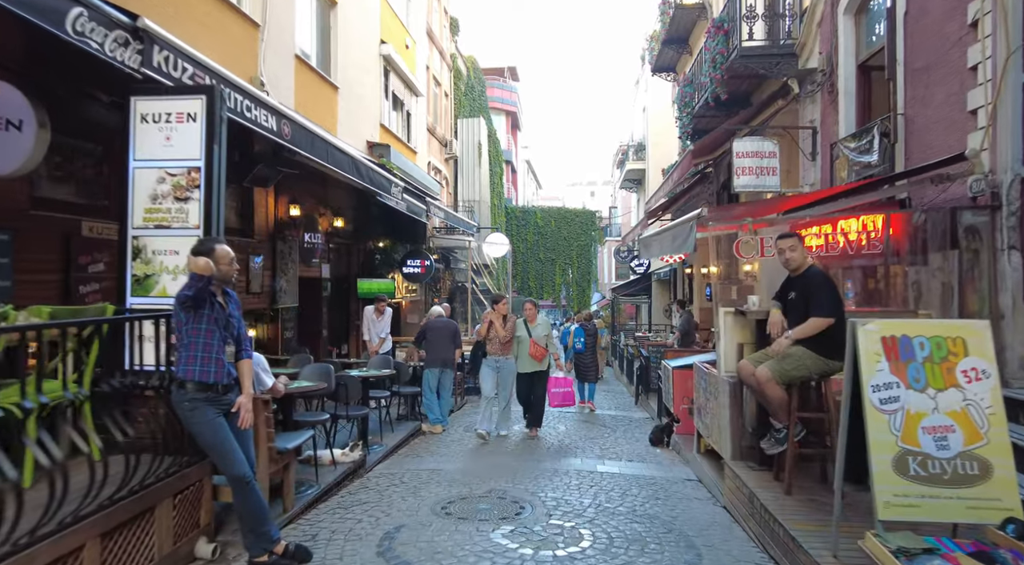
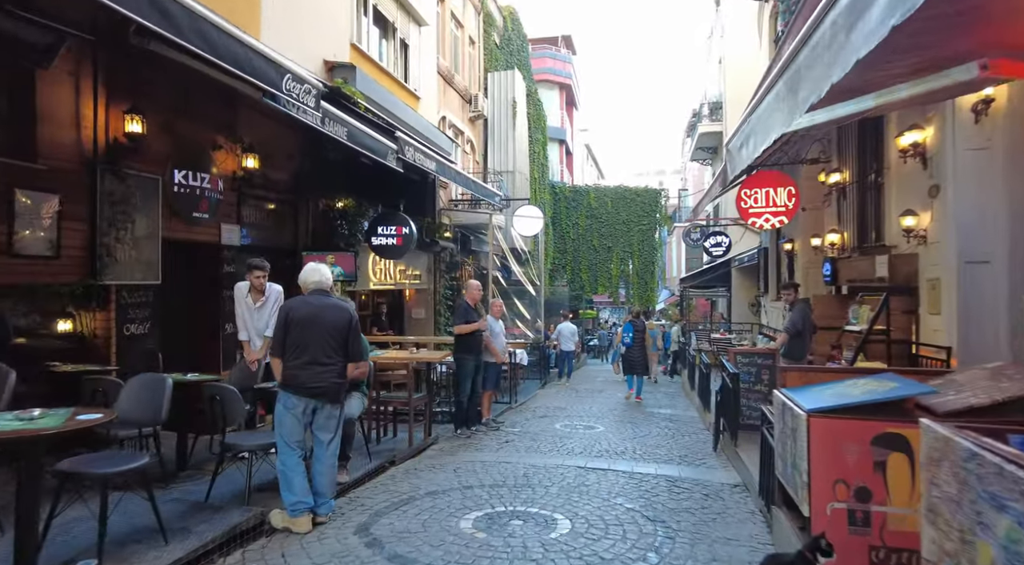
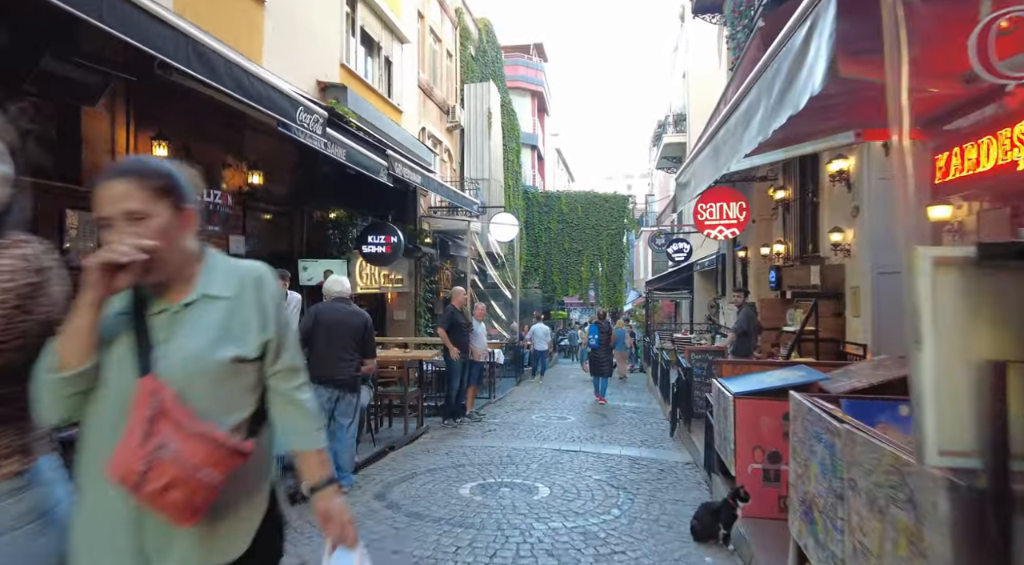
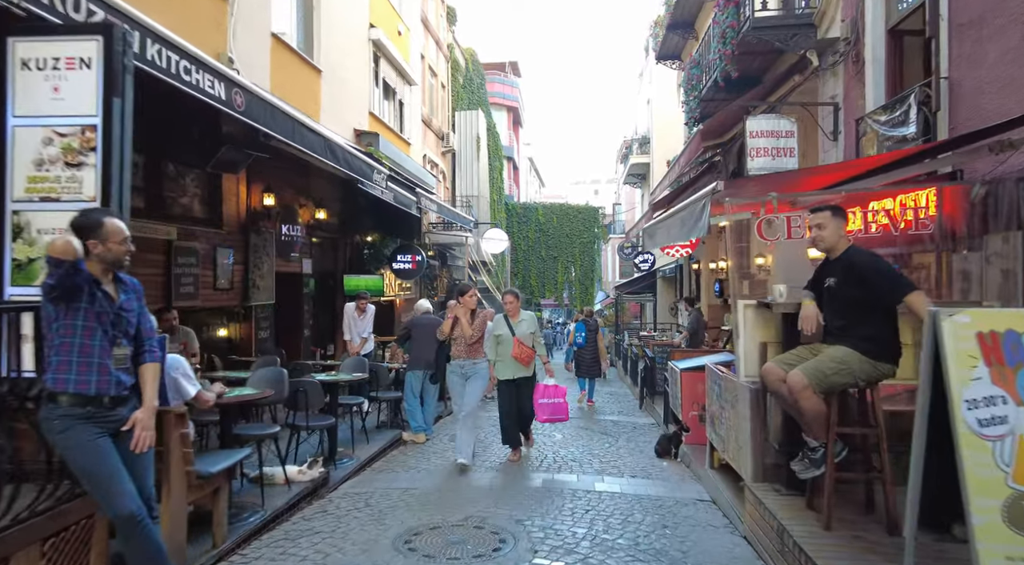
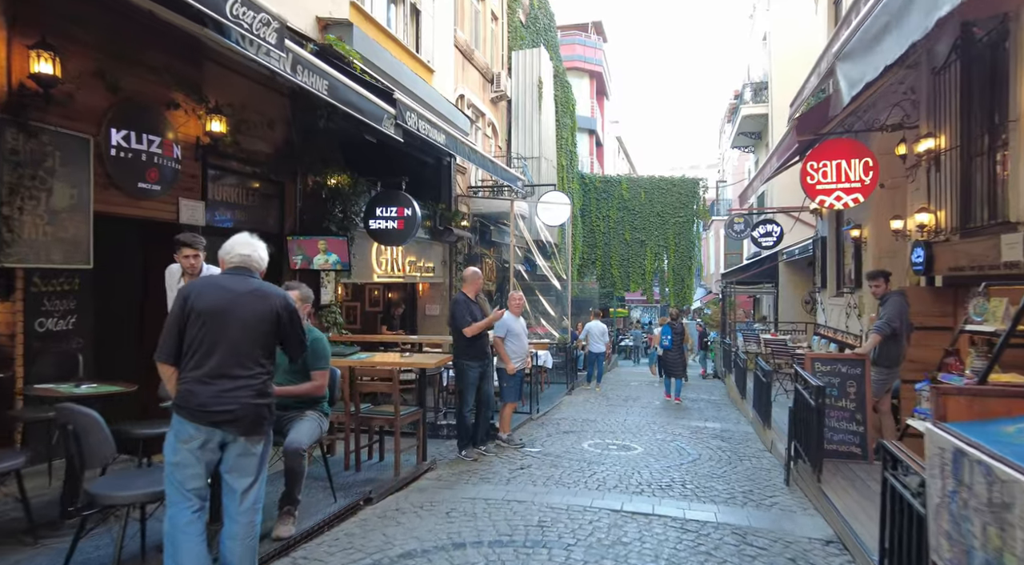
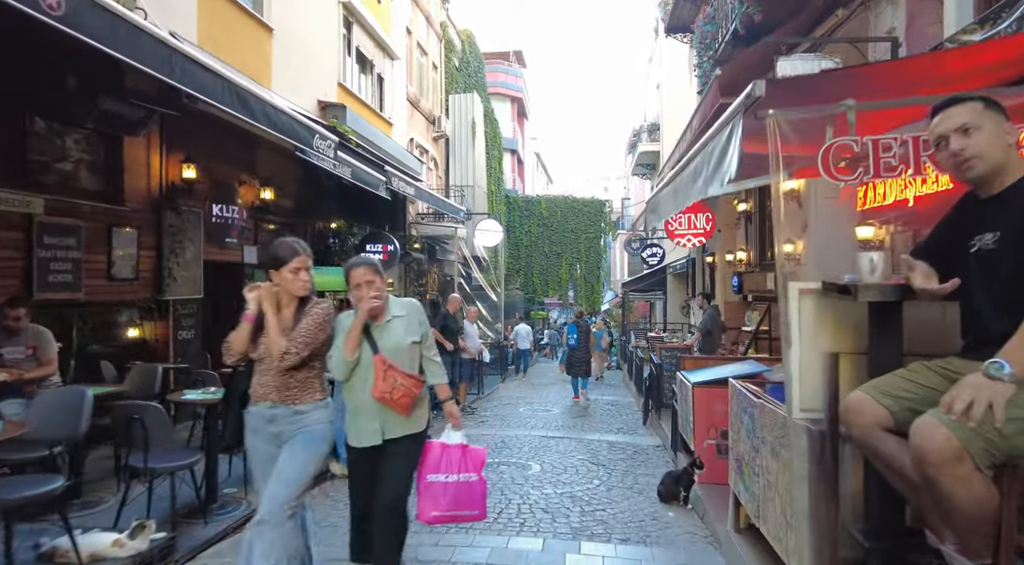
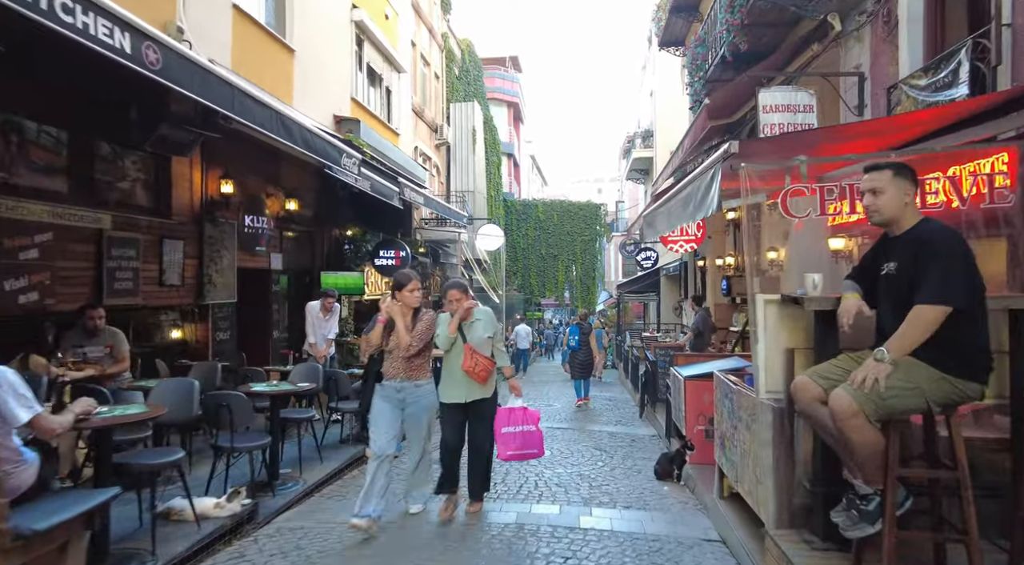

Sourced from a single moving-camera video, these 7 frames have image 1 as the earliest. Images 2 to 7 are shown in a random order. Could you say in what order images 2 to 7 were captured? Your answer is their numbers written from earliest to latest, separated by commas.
4, 7, 6, 3, 2, 5
